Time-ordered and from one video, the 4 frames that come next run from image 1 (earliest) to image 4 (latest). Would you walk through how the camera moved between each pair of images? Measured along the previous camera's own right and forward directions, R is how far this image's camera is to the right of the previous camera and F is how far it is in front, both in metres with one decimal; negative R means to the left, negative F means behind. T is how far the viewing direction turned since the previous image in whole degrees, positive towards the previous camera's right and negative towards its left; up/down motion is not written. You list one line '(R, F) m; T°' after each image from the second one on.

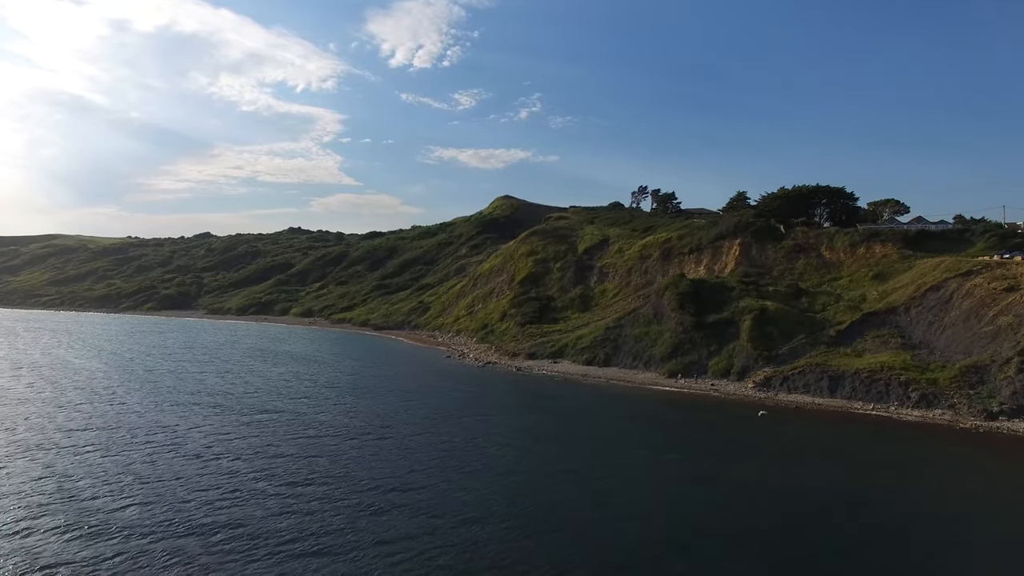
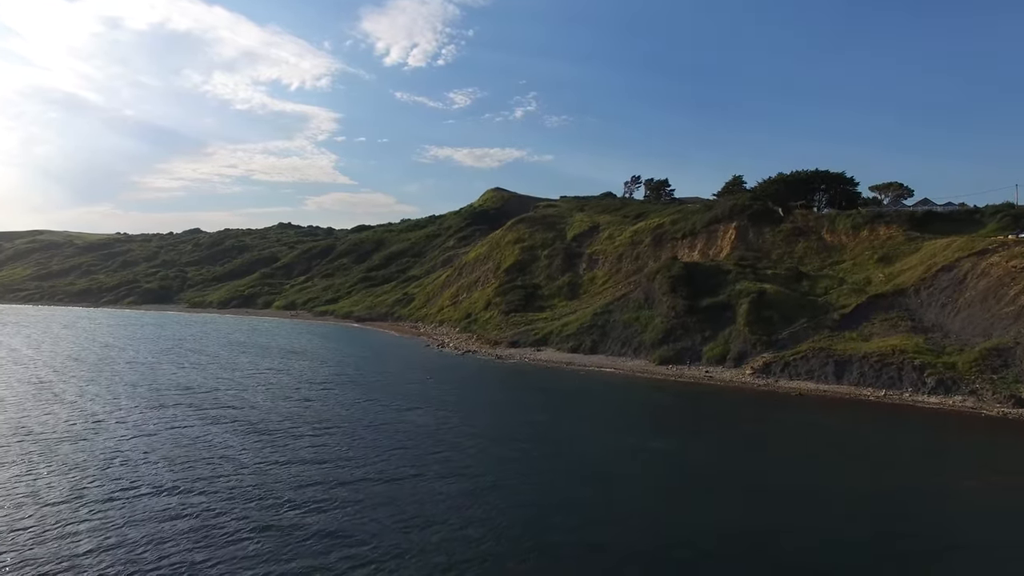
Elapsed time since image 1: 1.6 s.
(+1.5, +4.7) m; 0°
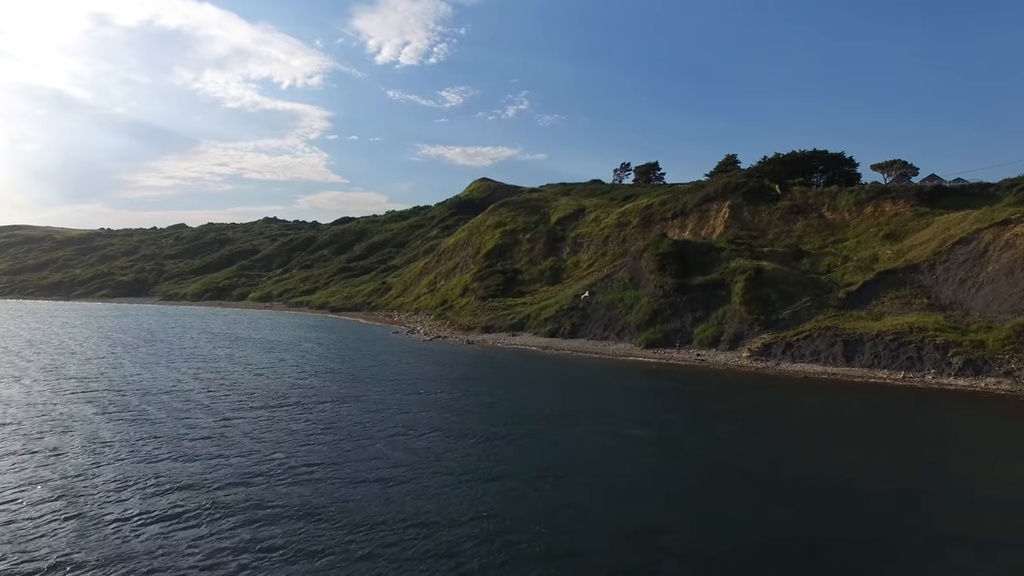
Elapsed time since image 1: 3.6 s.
(+1.8, +5.9) m; +1°
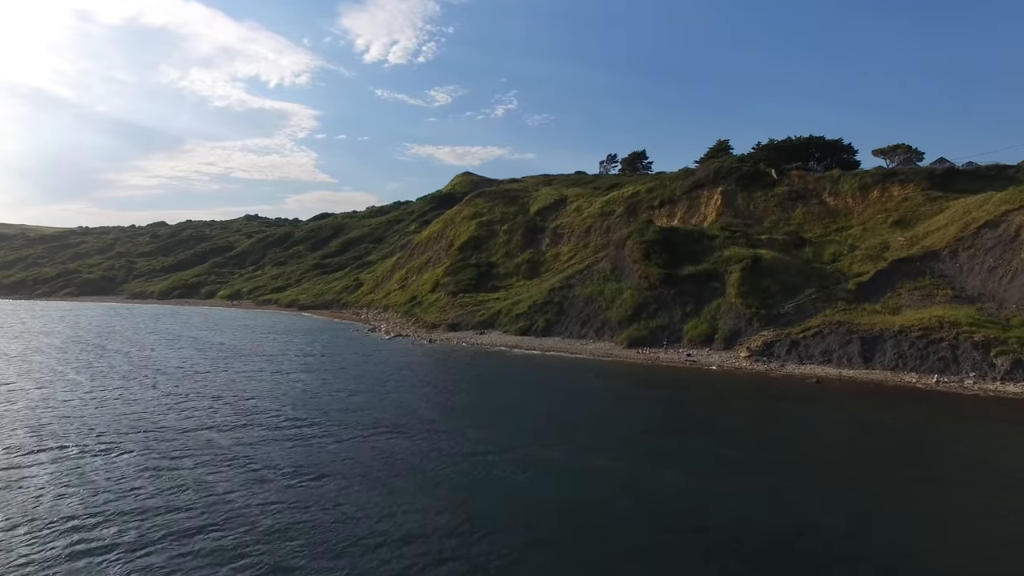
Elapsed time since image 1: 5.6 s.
(+1.9, +6.6) m; +1°
